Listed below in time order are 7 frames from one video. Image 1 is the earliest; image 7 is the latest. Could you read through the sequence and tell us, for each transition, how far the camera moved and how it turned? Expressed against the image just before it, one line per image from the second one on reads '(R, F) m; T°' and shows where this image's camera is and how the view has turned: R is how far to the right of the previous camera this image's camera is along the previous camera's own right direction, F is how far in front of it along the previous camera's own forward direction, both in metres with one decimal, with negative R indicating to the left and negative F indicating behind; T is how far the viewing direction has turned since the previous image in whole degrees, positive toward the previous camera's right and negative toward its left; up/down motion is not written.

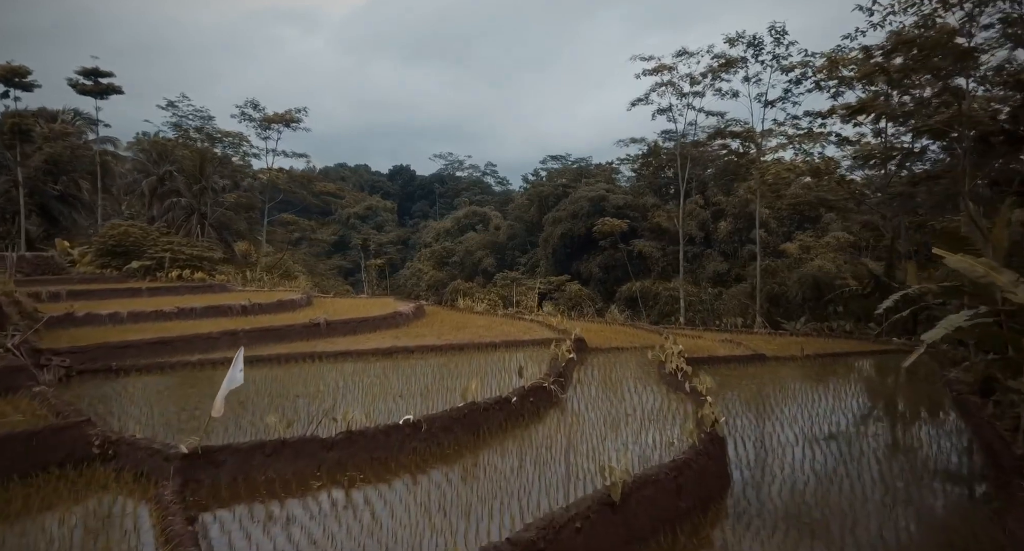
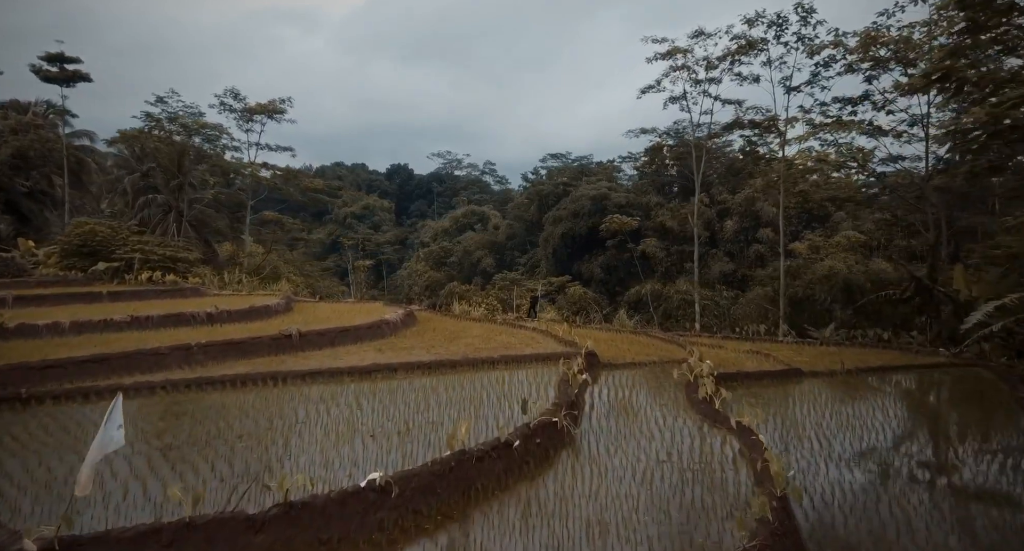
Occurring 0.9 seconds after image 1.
(0.0, +1.3) m; 0°
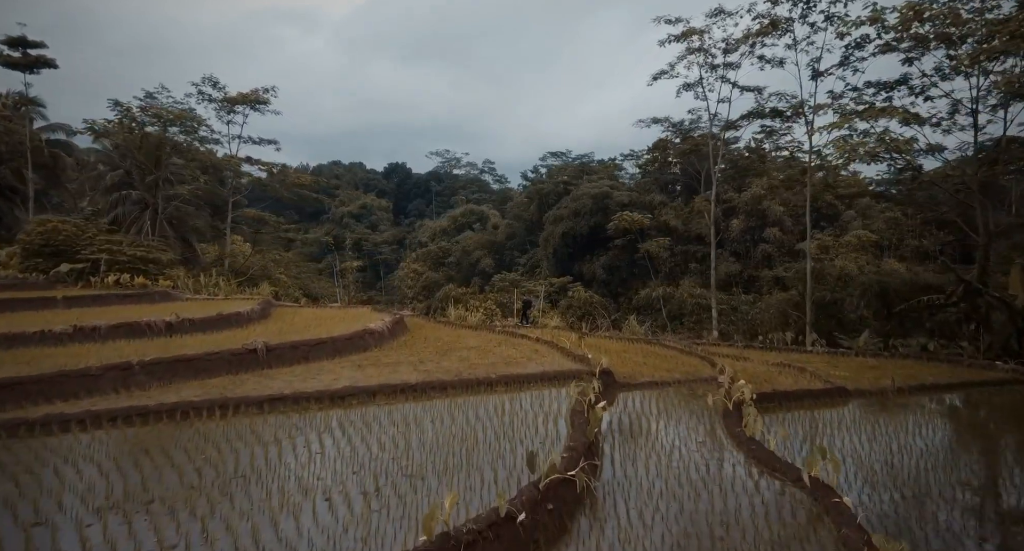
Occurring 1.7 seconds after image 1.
(0.0, +1.2) m; 0°
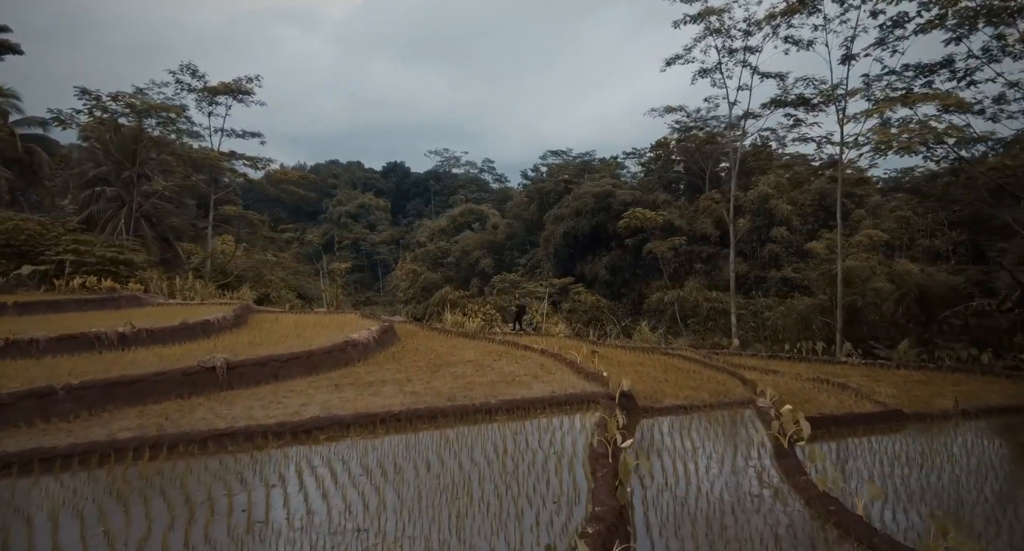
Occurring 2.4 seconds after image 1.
(0.0, +1.1) m; 0°
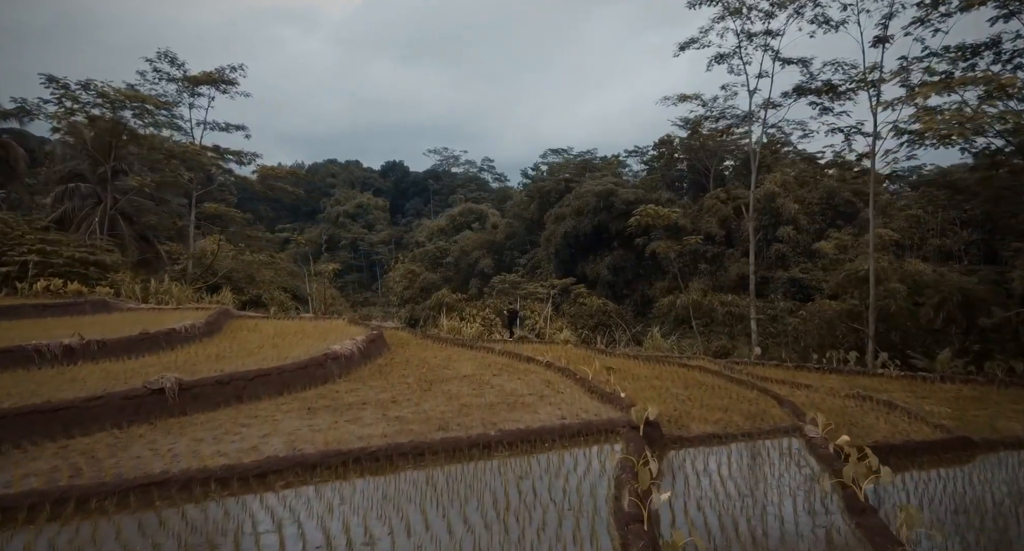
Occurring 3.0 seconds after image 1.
(0.0, +1.0) m; 0°
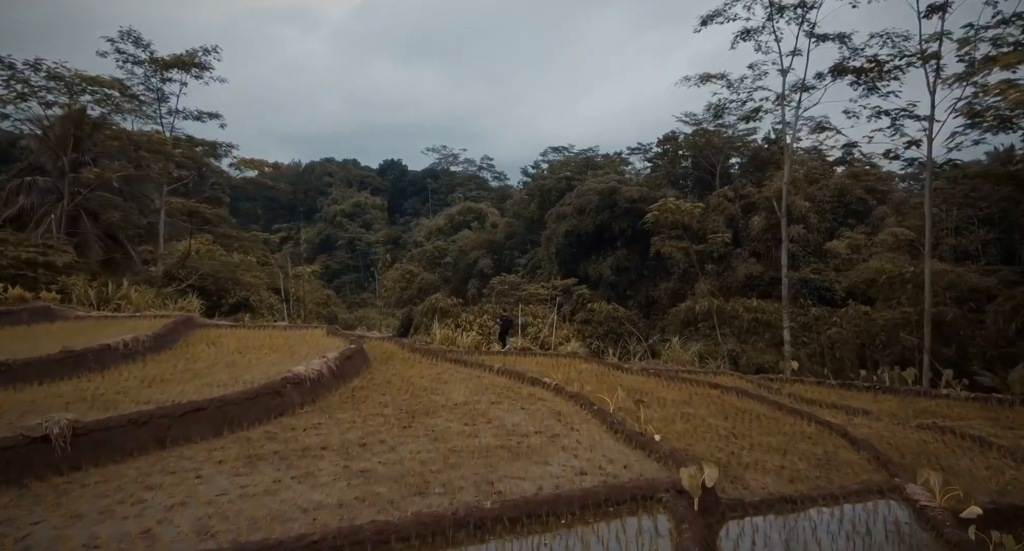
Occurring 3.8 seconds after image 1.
(0.0, +1.3) m; 0°
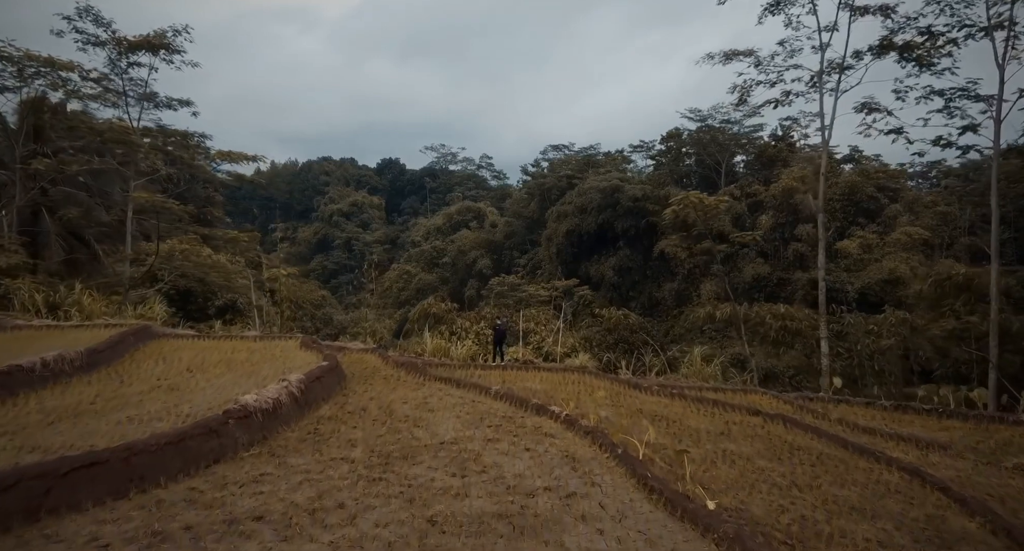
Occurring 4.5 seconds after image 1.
(0.0, +1.2) m; 0°
